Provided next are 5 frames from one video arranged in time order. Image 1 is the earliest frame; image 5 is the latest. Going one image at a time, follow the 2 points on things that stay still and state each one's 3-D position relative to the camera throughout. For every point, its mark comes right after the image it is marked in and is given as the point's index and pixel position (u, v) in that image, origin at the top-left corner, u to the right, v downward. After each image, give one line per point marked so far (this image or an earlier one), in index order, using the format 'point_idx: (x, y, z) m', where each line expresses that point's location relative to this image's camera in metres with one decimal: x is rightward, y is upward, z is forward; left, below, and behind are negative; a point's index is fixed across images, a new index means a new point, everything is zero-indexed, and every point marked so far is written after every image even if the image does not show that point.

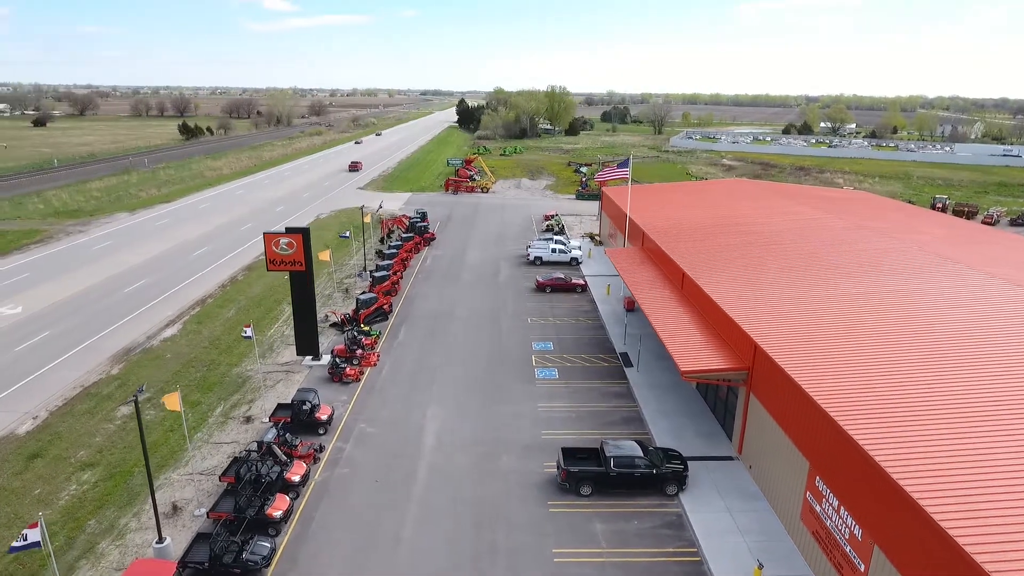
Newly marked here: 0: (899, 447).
0: (+8.4, -3.6, +12.9) m
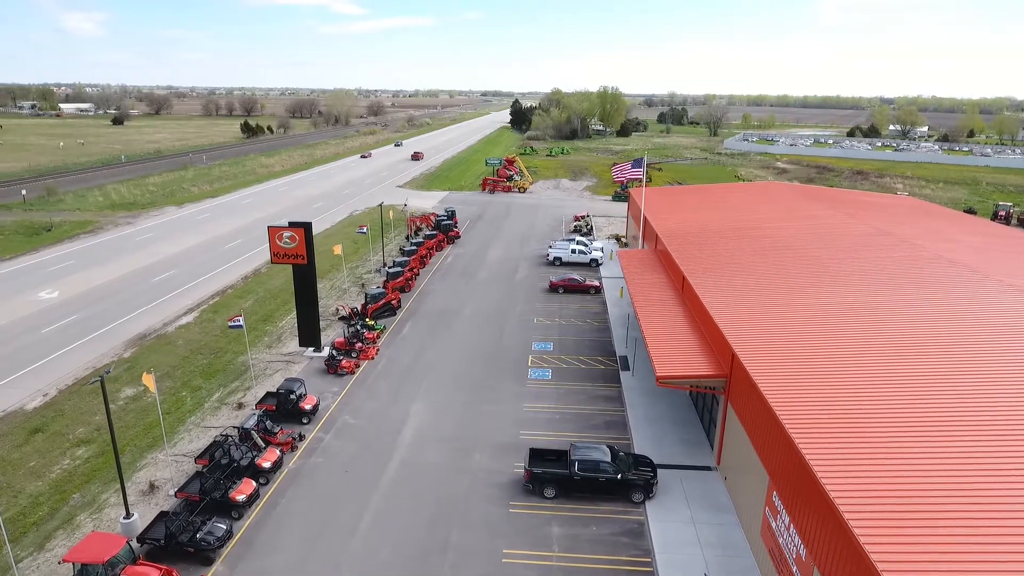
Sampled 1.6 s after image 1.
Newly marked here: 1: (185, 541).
0: (+6.9, -3.7, +12.1) m
1: (-8.4, -6.5, +15.1) m
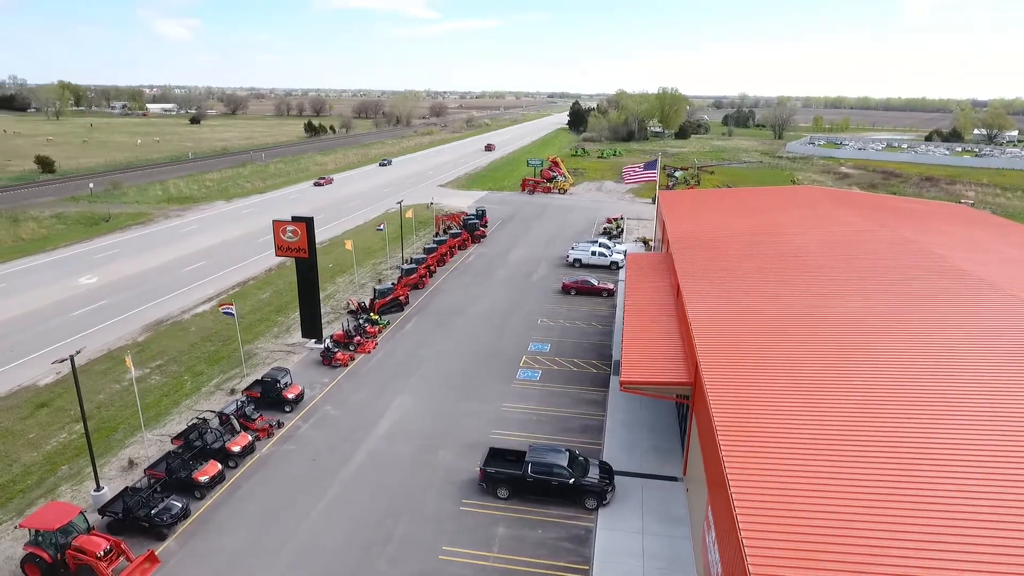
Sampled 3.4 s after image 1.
0: (+5.0, -3.8, +11.5) m
1: (-10.0, -6.2, +15.8) m
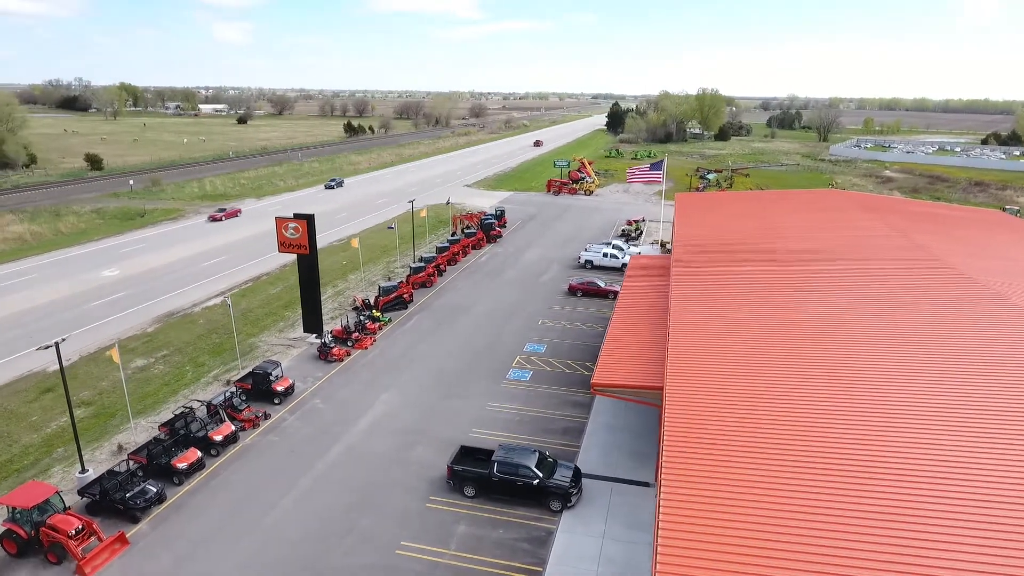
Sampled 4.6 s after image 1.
0: (+3.7, -3.9, +11.2) m
1: (-11.1, -5.9, +16.5) m
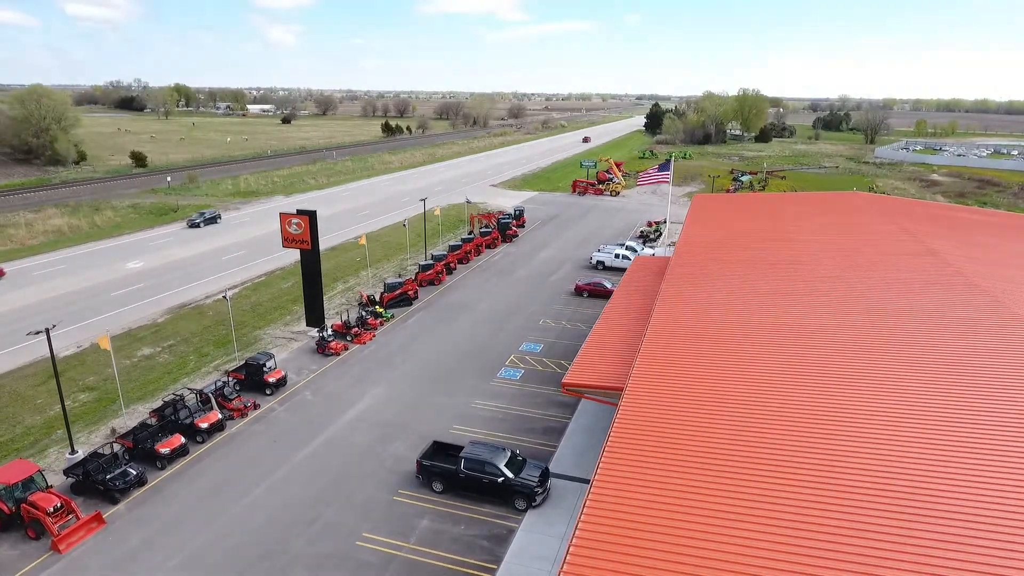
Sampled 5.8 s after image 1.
0: (+2.3, -3.9, +11.0) m
1: (-12.2, -5.6, +17.2) m
